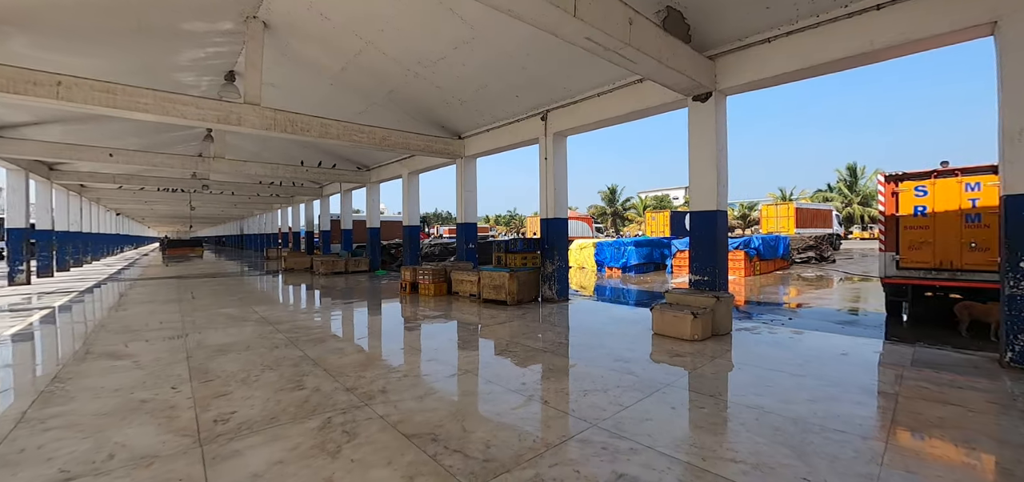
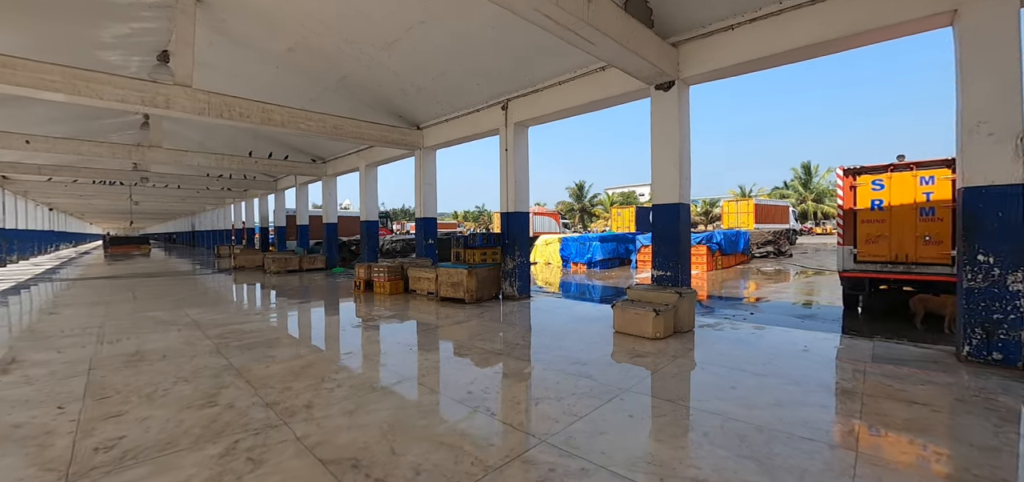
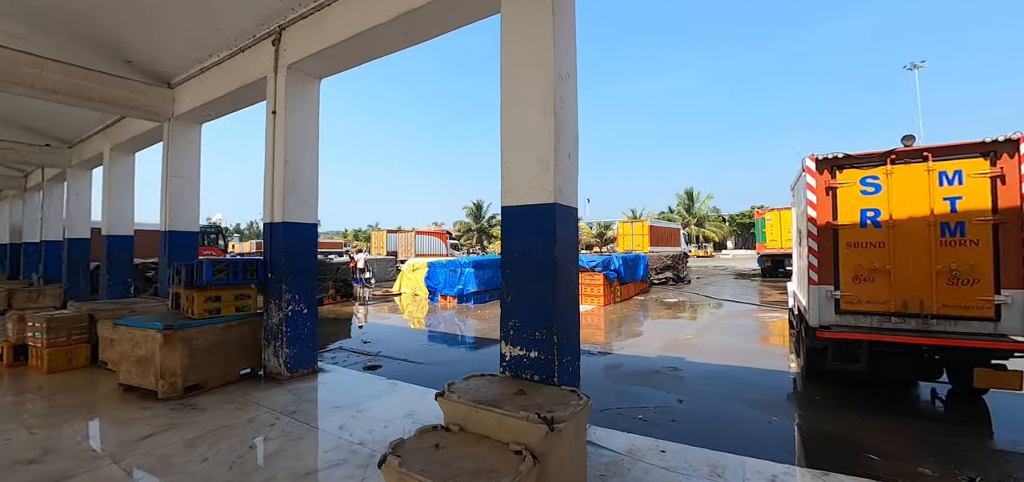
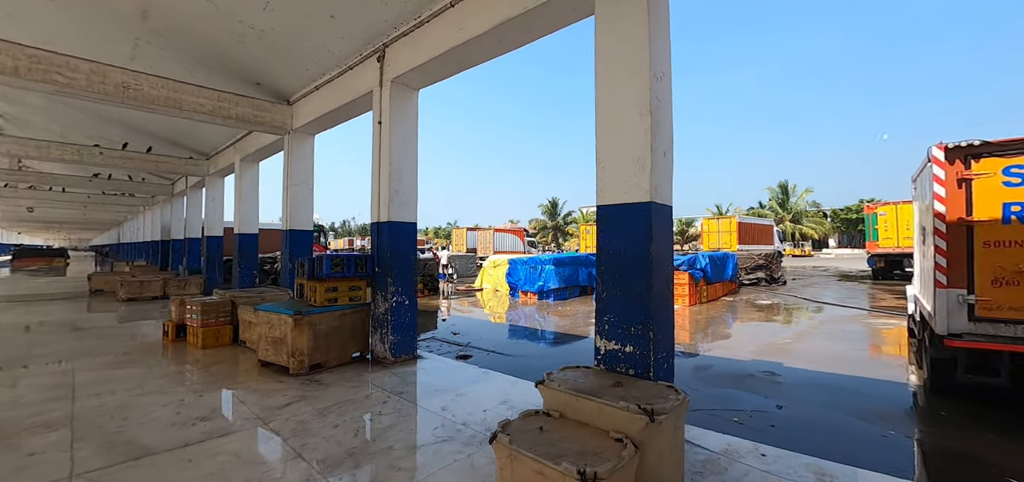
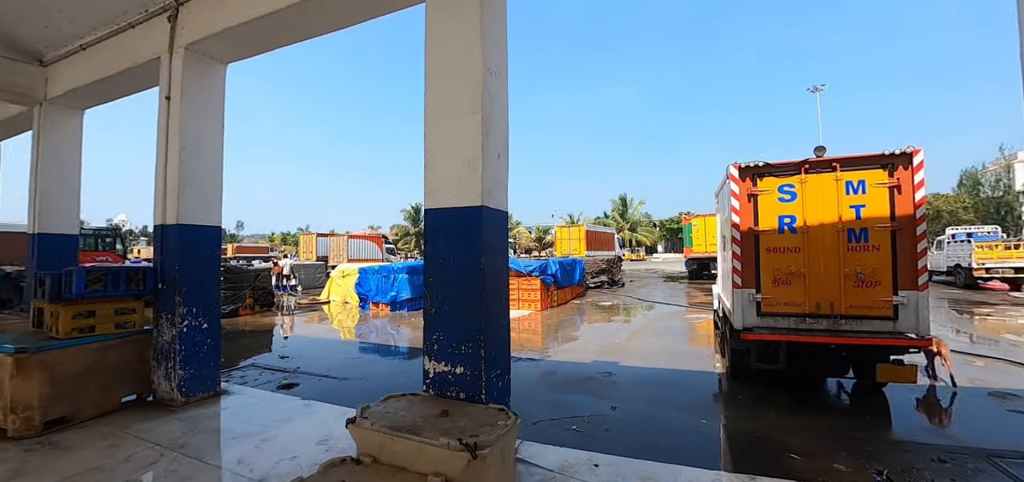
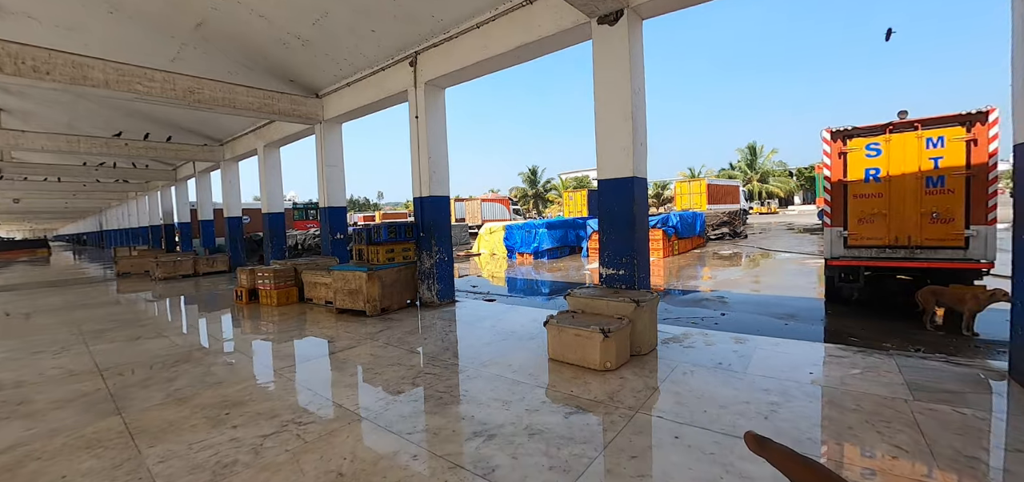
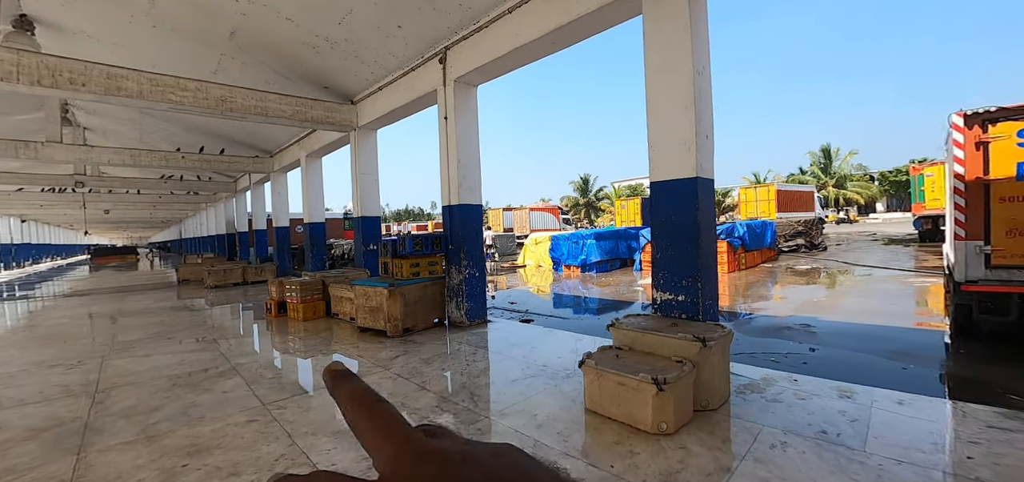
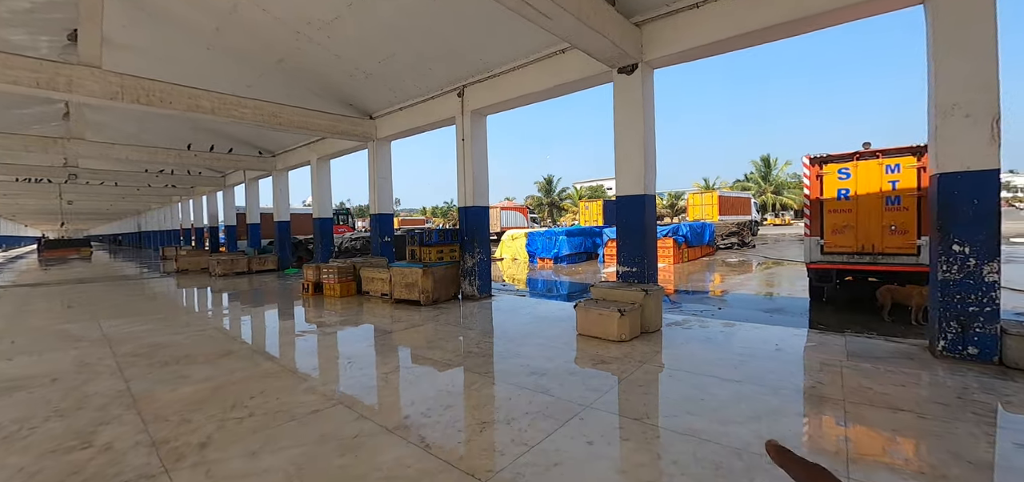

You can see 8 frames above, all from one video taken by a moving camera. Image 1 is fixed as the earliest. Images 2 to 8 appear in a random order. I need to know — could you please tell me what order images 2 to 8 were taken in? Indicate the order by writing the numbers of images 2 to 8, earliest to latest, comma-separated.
2, 8, 6, 7, 4, 3, 5
